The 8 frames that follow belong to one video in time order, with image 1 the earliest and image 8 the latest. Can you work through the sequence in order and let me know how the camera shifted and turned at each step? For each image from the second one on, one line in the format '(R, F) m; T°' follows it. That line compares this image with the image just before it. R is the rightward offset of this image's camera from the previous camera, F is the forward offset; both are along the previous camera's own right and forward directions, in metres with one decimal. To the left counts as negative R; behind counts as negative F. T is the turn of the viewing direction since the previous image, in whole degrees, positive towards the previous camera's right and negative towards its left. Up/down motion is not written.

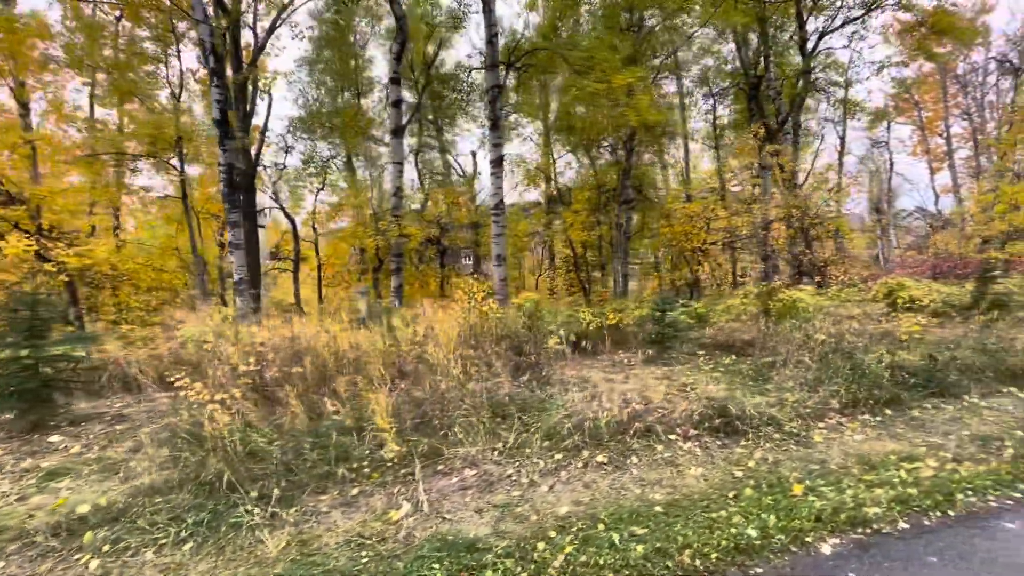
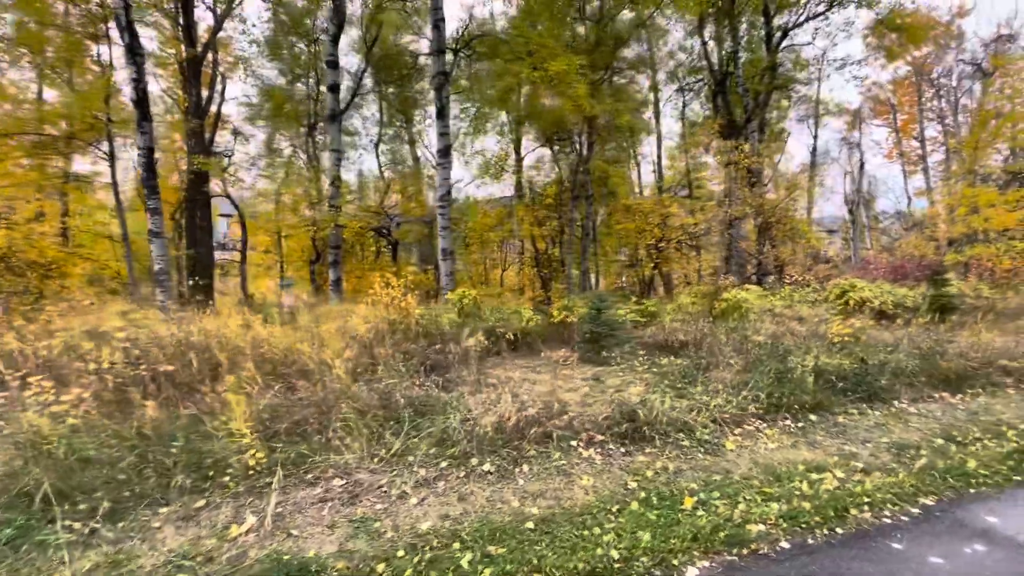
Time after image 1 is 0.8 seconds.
(+0.9, +0.3) m; +1°
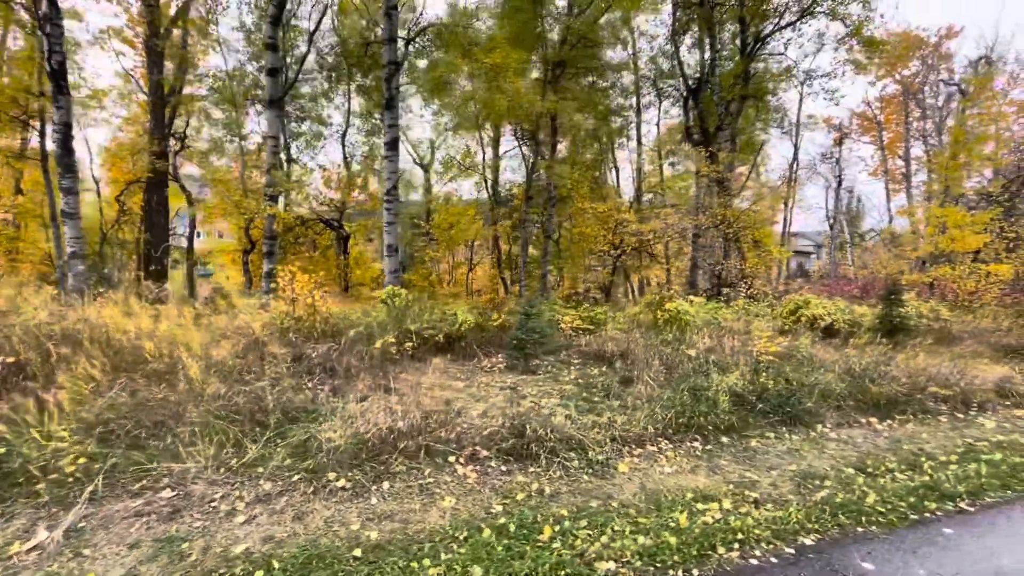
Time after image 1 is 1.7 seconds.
(+1.0, +0.3) m; +1°
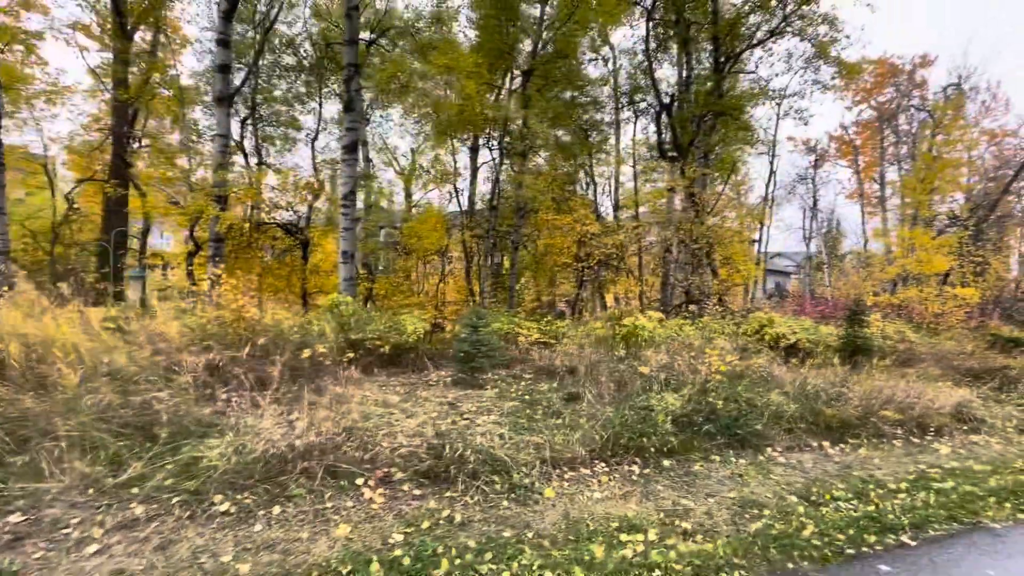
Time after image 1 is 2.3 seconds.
(+0.6, +0.3) m; +1°
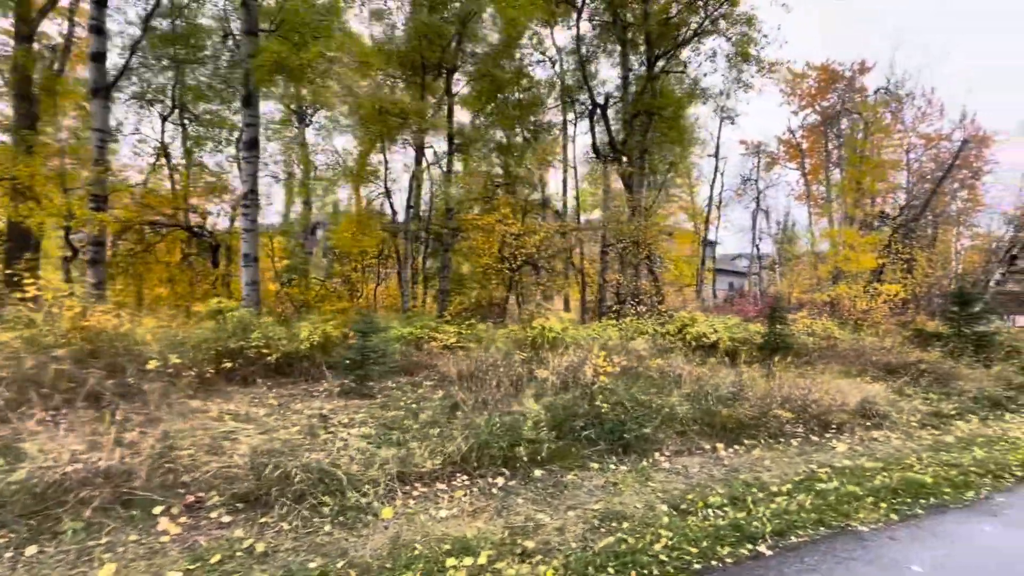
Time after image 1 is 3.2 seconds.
(+1.1, +0.3) m; +3°
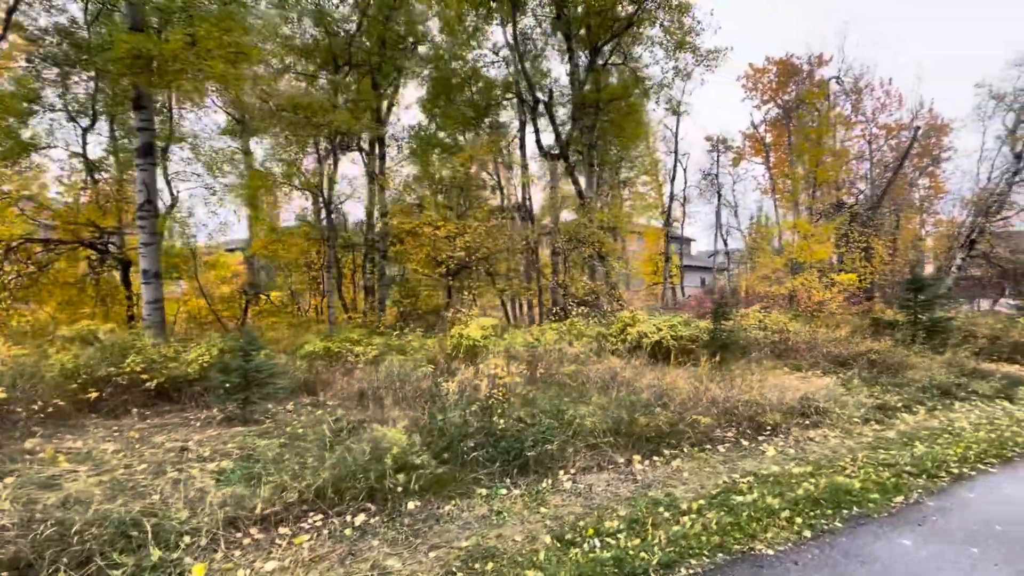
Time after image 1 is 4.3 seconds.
(+1.0, +0.5) m; +2°
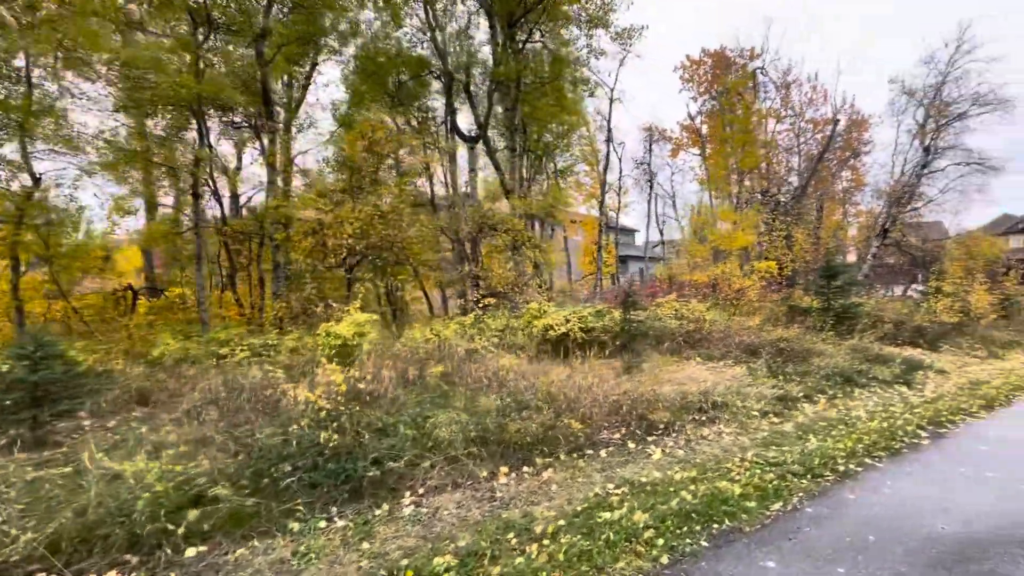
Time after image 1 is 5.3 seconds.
(+1.0, +0.7) m; +5°
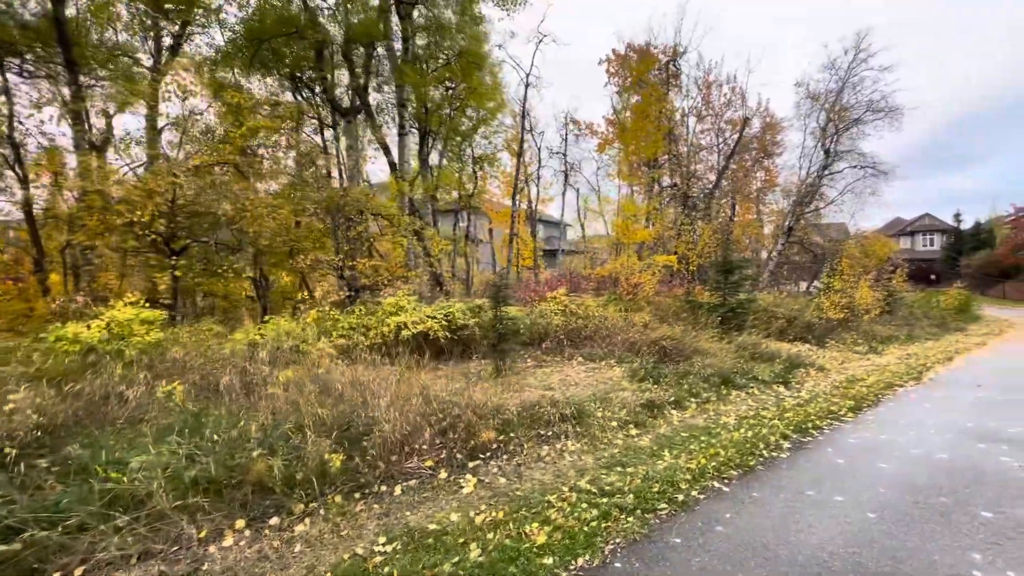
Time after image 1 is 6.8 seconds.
(+1.4, +1.0) m; +7°
